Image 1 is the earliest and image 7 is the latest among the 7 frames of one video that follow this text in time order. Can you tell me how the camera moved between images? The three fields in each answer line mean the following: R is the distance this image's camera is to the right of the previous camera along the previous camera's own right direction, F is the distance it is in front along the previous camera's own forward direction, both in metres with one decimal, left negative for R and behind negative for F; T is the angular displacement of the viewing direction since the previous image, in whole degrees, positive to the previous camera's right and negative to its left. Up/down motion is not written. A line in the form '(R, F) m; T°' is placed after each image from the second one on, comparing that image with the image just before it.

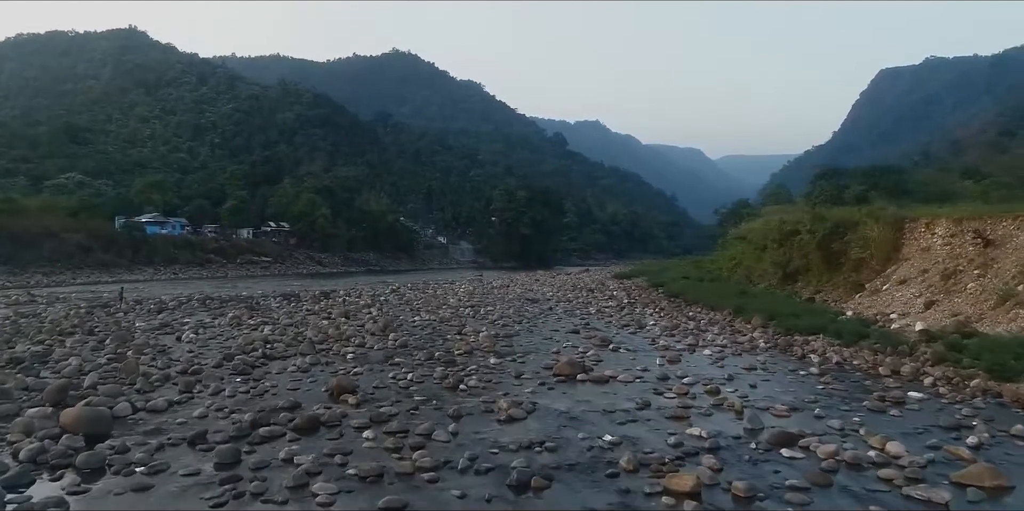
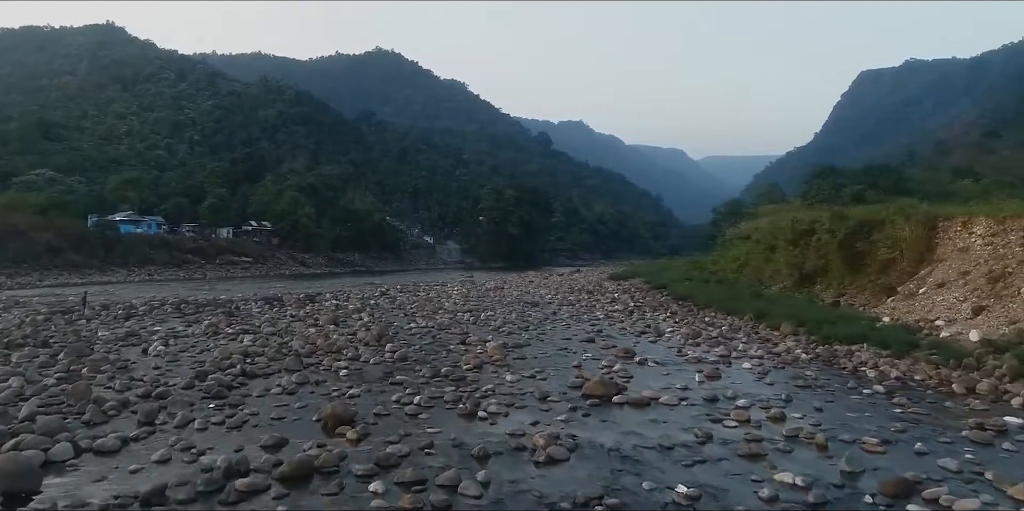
(-0.4, +1.3) m; +1°
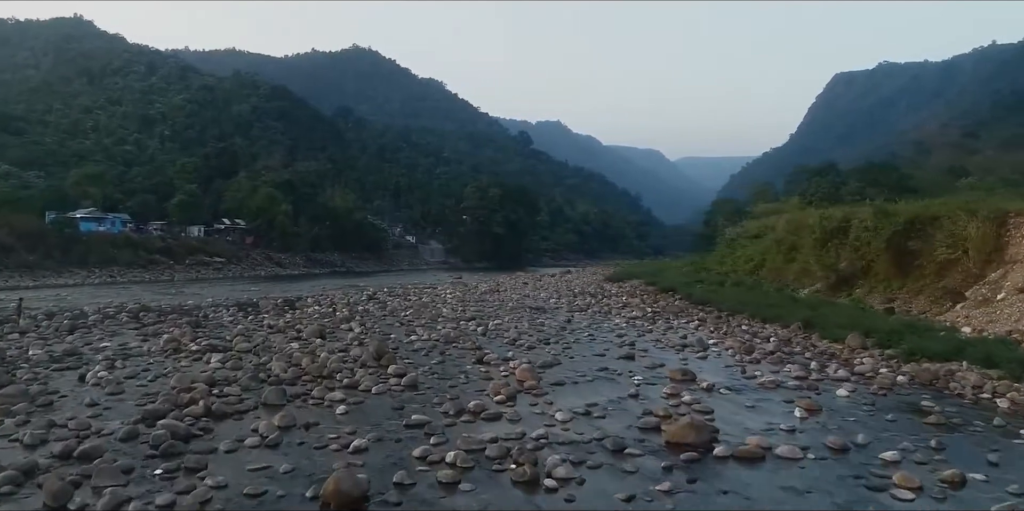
(-0.7, +2.0) m; +2°
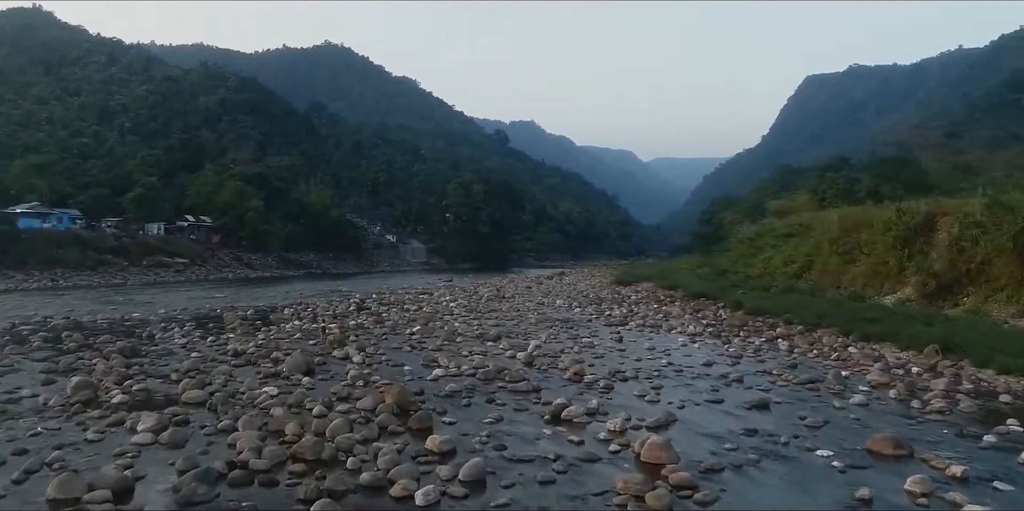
(-1.1, +3.2) m; +2°
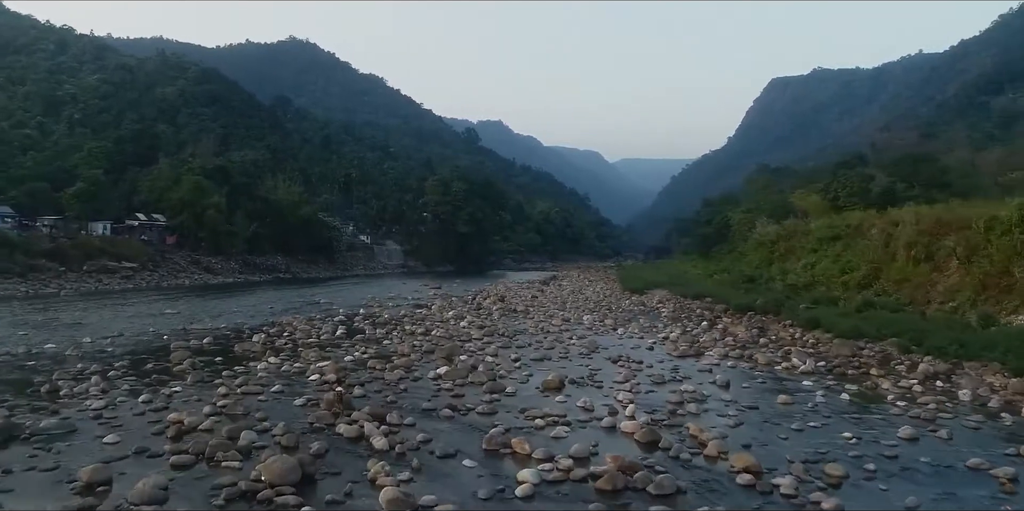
(-1.2, +3.4) m; +3°
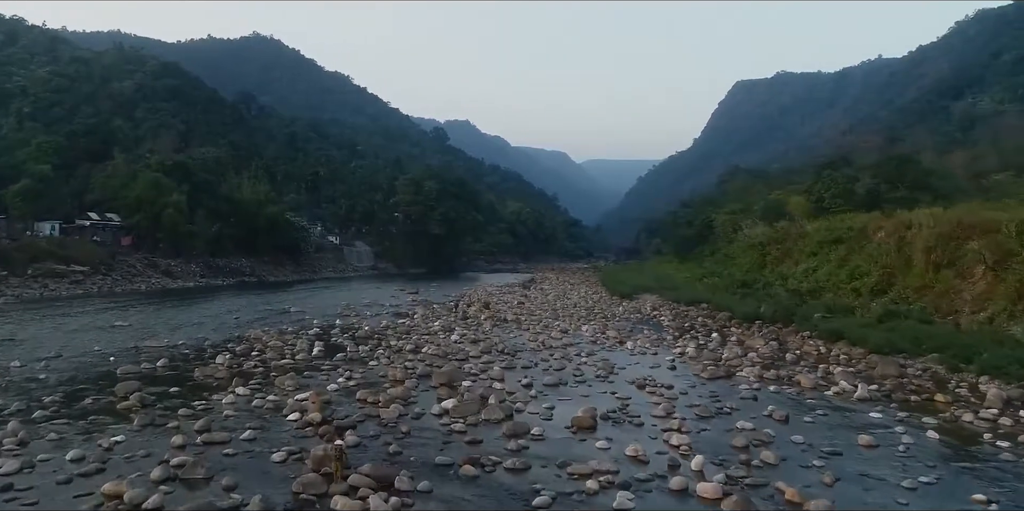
(-0.5, +1.5) m; +3°
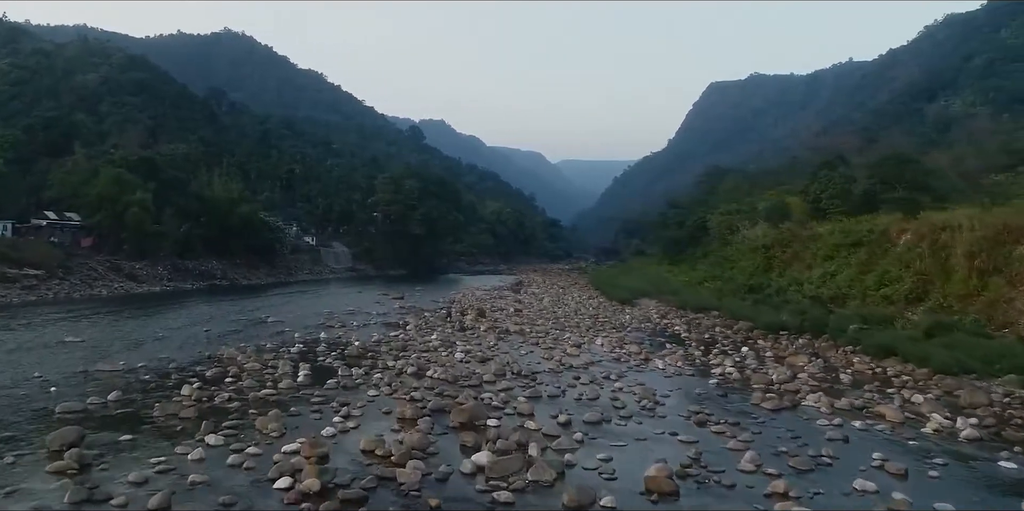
(-0.6, +1.6) m; +2°
